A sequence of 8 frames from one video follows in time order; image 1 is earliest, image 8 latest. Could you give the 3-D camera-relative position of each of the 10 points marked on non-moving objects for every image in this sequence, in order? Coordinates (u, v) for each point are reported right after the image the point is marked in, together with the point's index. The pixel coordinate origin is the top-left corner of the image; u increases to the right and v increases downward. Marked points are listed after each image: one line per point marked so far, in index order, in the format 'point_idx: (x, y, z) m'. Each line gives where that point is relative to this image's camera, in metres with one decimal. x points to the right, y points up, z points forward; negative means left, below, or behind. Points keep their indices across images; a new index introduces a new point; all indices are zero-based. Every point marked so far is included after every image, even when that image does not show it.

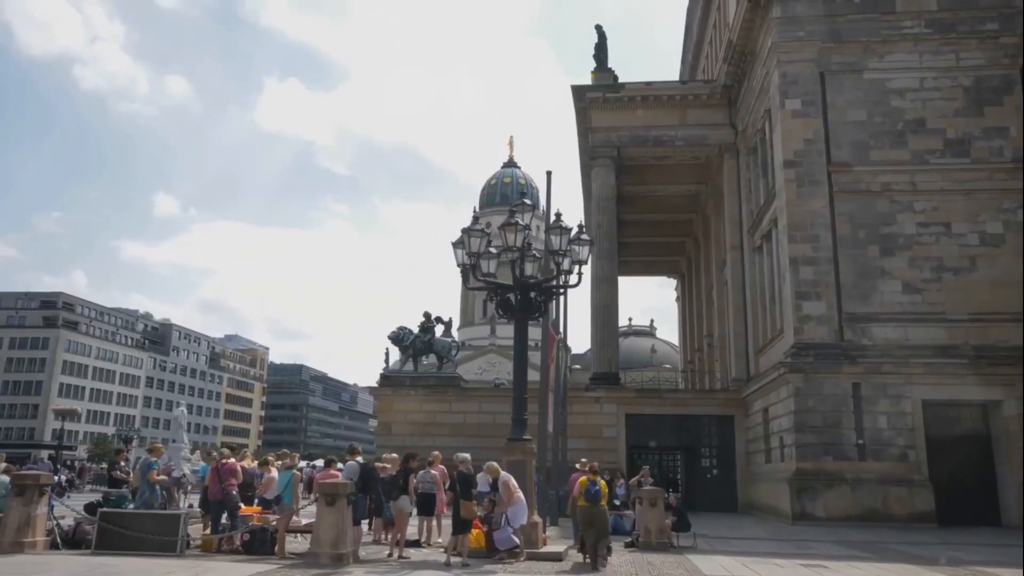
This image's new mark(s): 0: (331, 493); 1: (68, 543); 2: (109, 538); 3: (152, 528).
0: (-2.2, -2.5, +9.9) m
1: (-5.9, -3.4, +10.8) m
2: (-5.1, -3.2, +10.4) m
3: (-4.6, -3.1, +10.4) m
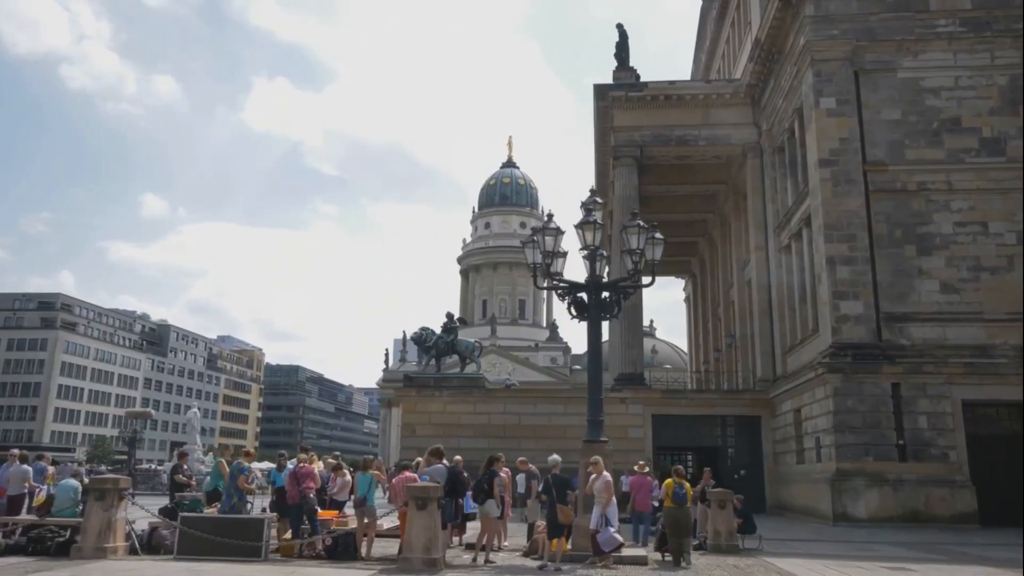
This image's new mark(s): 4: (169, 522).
0: (-1.1, -2.5, +9.7) m
1: (-4.7, -3.4, +10.6) m
2: (-4.0, -3.2, +10.2) m
3: (-3.4, -3.1, +10.1) m
4: (-4.5, -3.1, +10.6) m
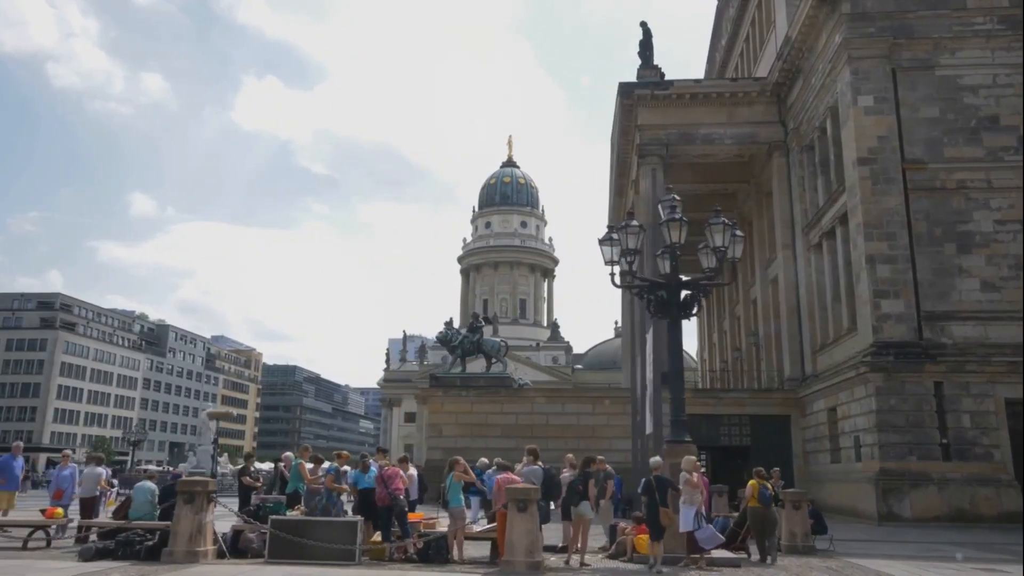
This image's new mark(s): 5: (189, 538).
0: (+0.1, -2.5, +9.5) m
1: (-3.6, -3.4, +10.4) m
2: (-2.8, -3.2, +10.0) m
3: (-2.2, -3.0, +9.9) m
4: (-3.3, -3.0, +10.4) m
5: (-3.9, -3.0, +9.8) m
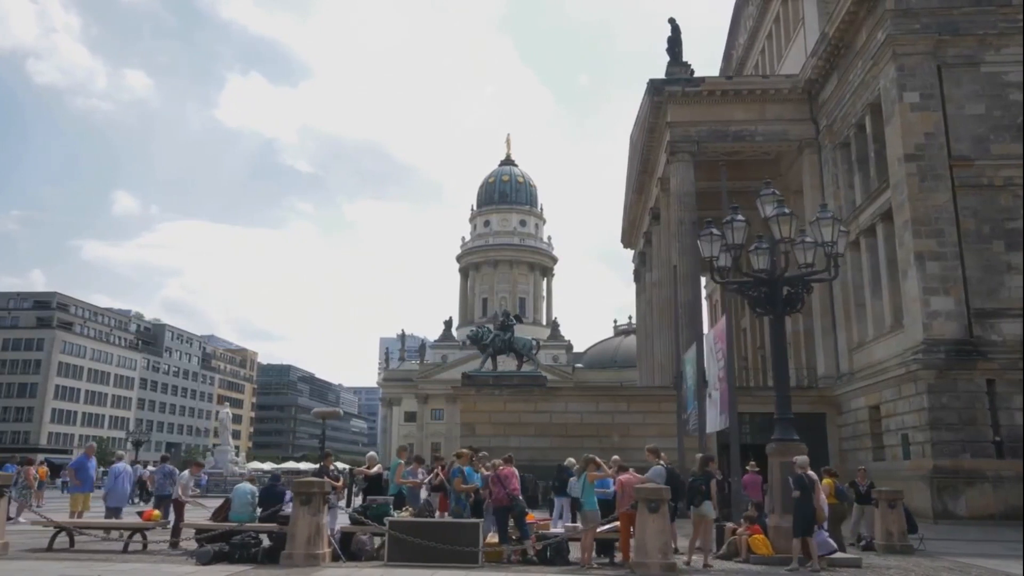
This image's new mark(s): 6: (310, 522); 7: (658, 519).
0: (+1.6, -2.4, +9.3) m
1: (-2.1, -3.3, +10.1) m
2: (-1.3, -3.1, +9.7) m
3: (-0.8, -3.0, +9.7) m
4: (-1.8, -3.0, +10.1) m
5: (-2.4, -3.0, +9.5) m
6: (-2.4, -2.8, +9.6) m
7: (+1.7, -2.6, +9.3) m
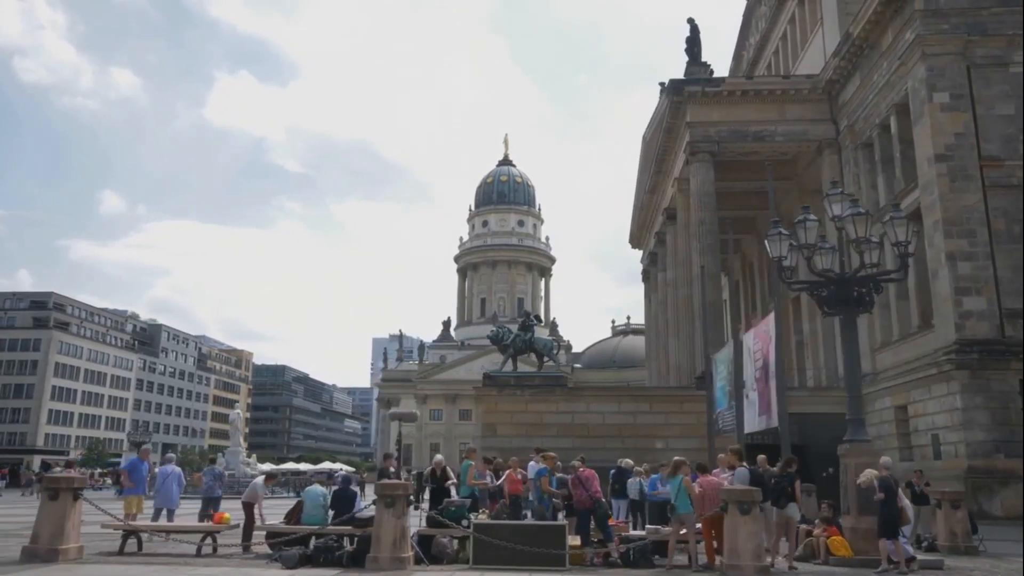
0: (+2.6, -2.4, +9.2) m
1: (-1.1, -3.3, +10.0) m
2: (-0.3, -3.1, +9.6) m
3: (+0.3, -3.0, +9.6) m
4: (-0.8, -3.0, +10.0) m
5: (-1.4, -3.0, +9.4) m
6: (-1.4, -2.8, +9.4) m
7: (+2.7, -2.6, +9.2) m
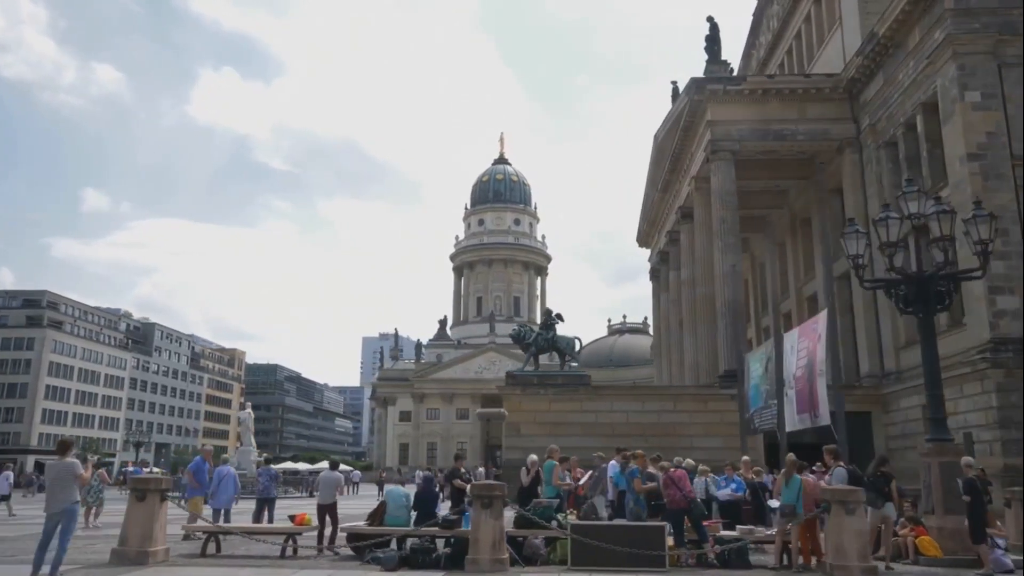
0: (+3.8, -2.4, +9.1) m
1: (+0.1, -3.3, +9.9) m
2: (+0.8, -3.1, +9.5) m
3: (+1.4, -2.9, +9.5) m
4: (+0.4, -2.9, +9.9) m
5: (-0.2, -2.9, +9.3) m
6: (-0.2, -2.7, +9.3) m
7: (+3.8, -2.6, +9.1) m
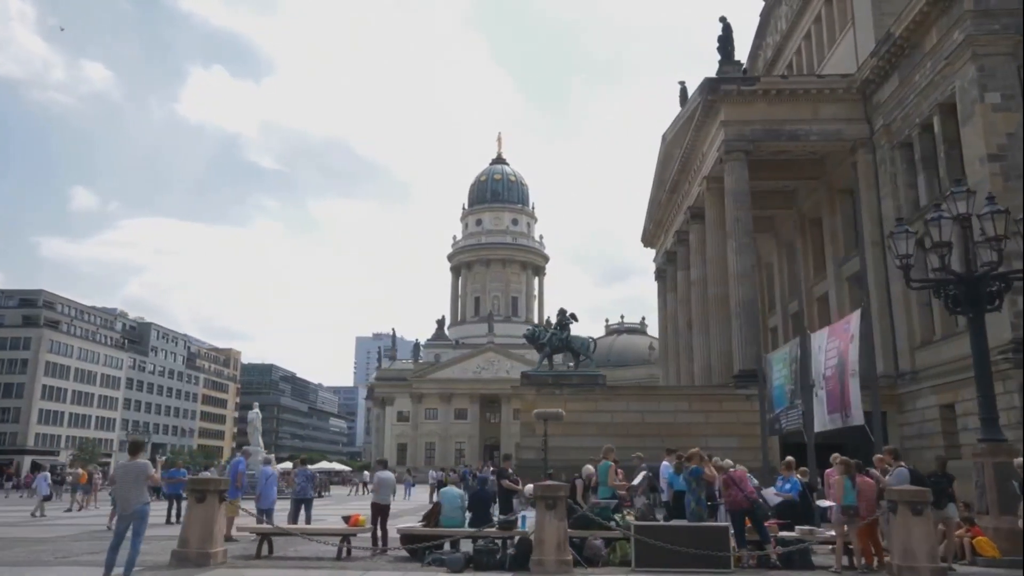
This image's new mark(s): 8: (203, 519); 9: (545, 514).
0: (+4.5, -2.4, +9.1) m
1: (+0.8, -3.3, +9.8) m
2: (+1.6, -3.1, +9.4) m
3: (+2.1, -2.9, +9.4) m
4: (+1.1, -2.9, +9.8) m
5: (+0.5, -2.9, +9.2) m
6: (+0.5, -2.7, +9.2) m
7: (+4.6, -2.6, +9.0) m
8: (-3.6, -2.7, +9.5) m
9: (+0.4, -2.6, +9.2) m
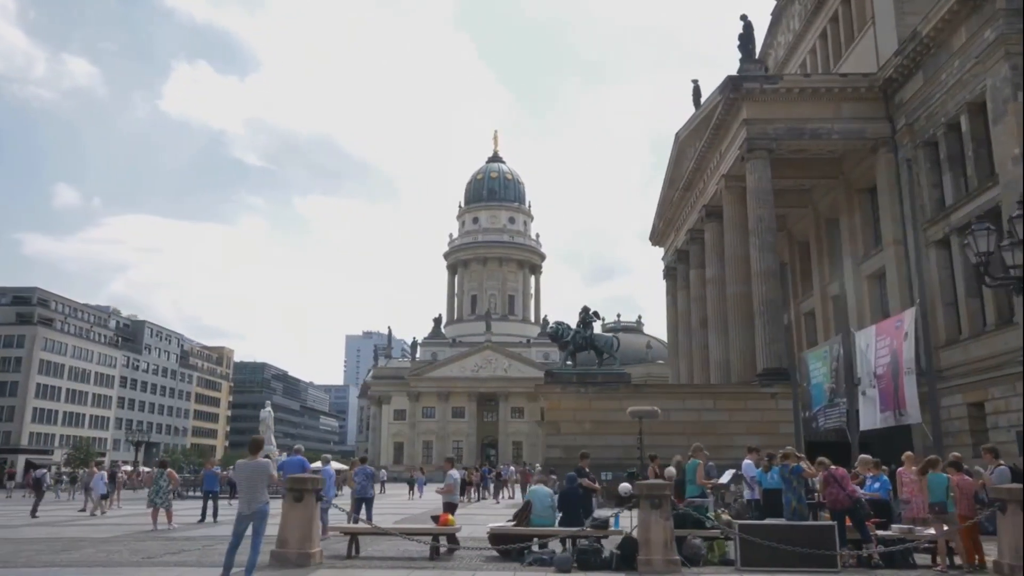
0: (+5.7, -2.3, +9.0) m
1: (+2.0, -3.2, +9.7) m
2: (+2.7, -3.0, +9.3) m
3: (+3.3, -2.9, +9.3) m
4: (+2.3, -2.9, +9.7) m
5: (+1.7, -2.9, +9.1) m
6: (+1.7, -2.7, +9.1) m
7: (+5.8, -2.6, +9.0) m
8: (-2.4, -2.7, +9.4) m
9: (+1.6, -2.5, +9.1) m
